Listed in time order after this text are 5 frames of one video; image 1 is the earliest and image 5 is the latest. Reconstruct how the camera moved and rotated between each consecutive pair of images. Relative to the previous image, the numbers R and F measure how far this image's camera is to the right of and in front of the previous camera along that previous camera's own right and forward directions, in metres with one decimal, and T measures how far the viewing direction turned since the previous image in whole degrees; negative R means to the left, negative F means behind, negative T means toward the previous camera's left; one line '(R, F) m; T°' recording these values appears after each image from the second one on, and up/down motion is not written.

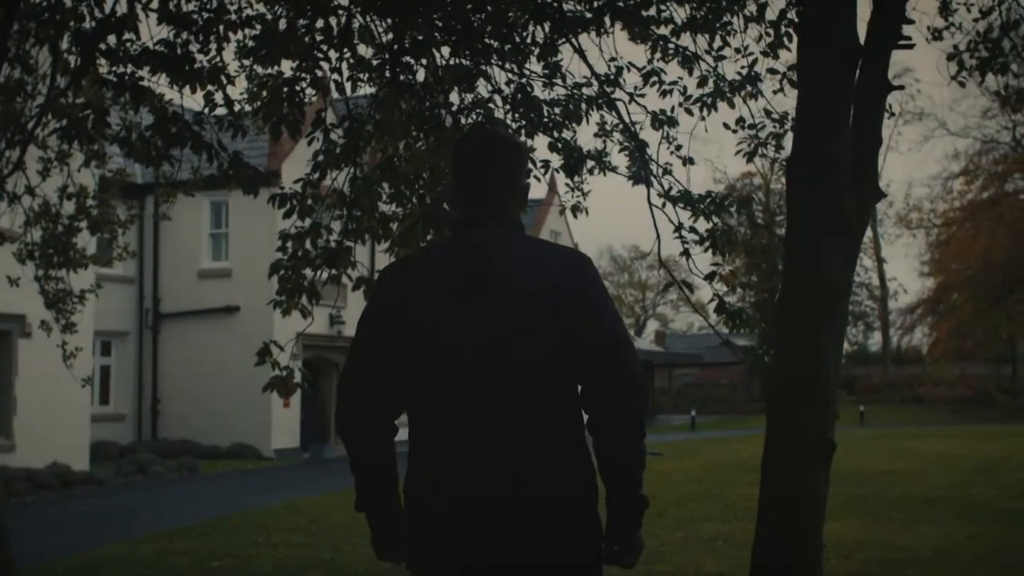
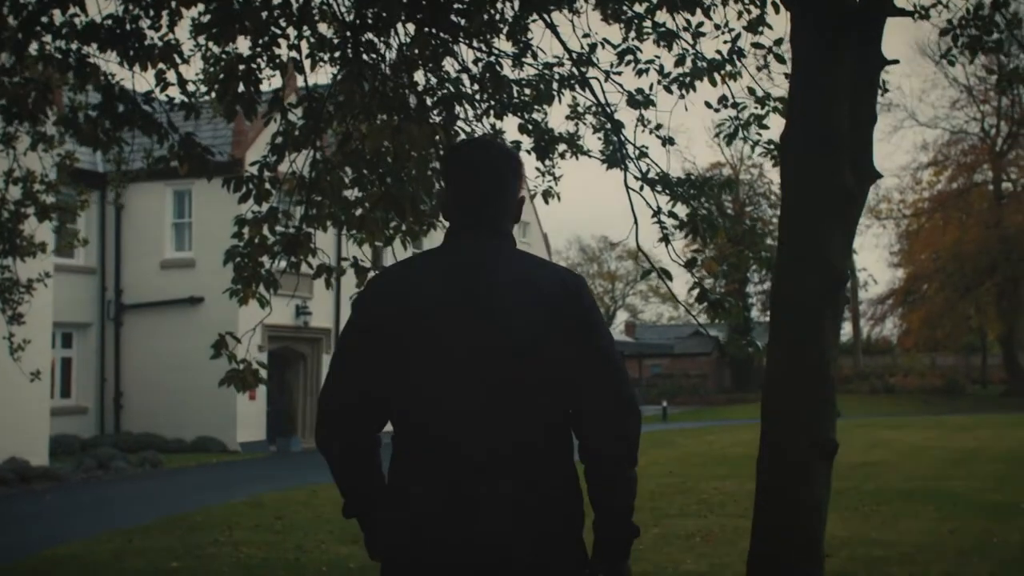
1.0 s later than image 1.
(0.0, +0.4) m; +2°
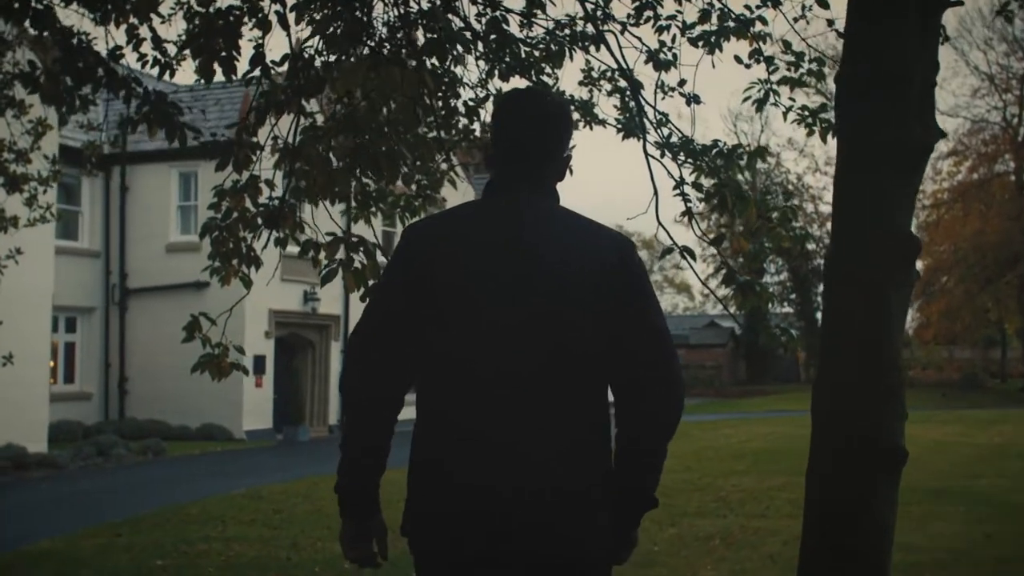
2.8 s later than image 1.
(+0.1, +0.8) m; -1°
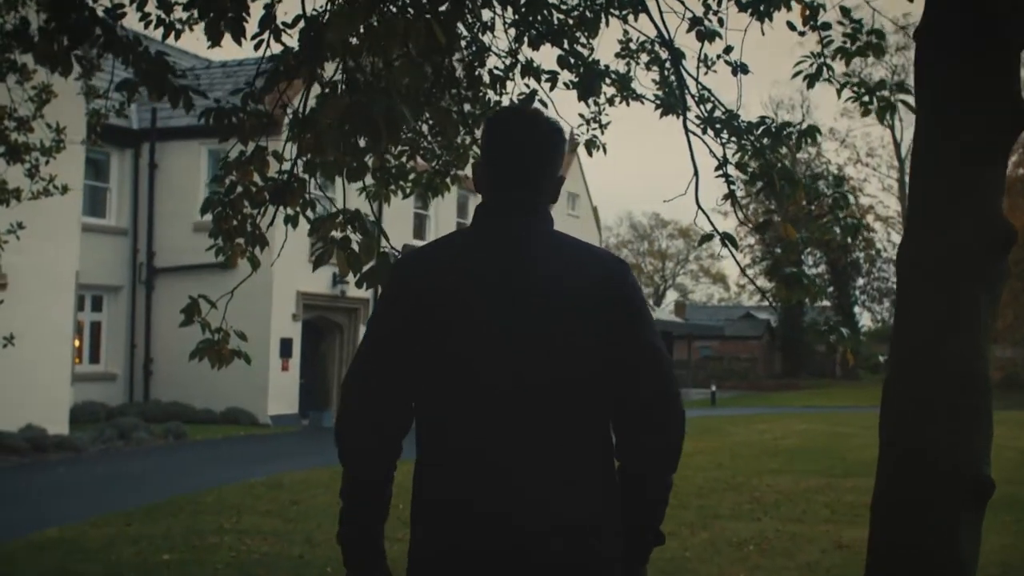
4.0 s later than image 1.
(+0.1, +0.6) m; -2°
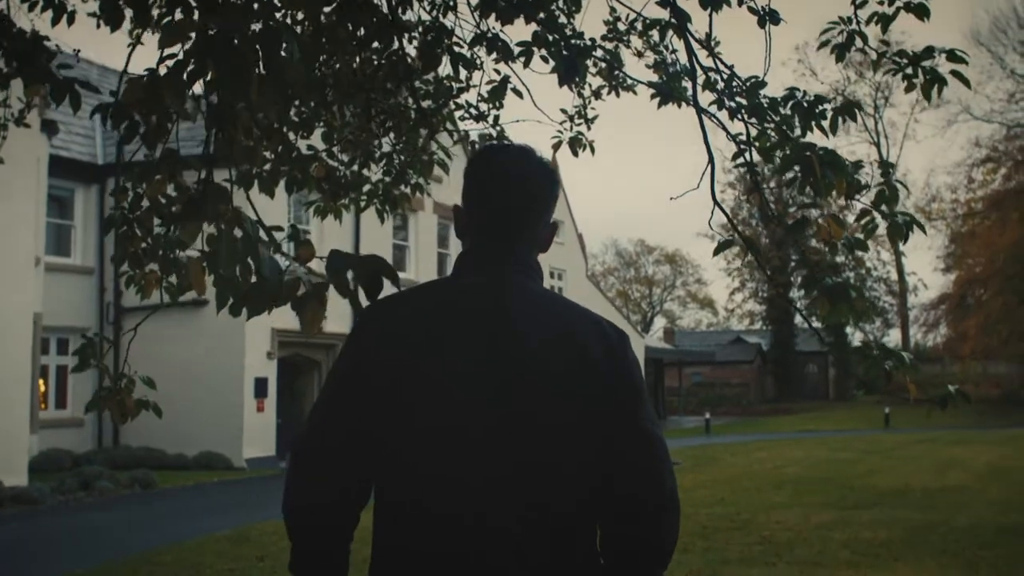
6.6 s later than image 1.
(+0.1, +1.2) m; +1°
